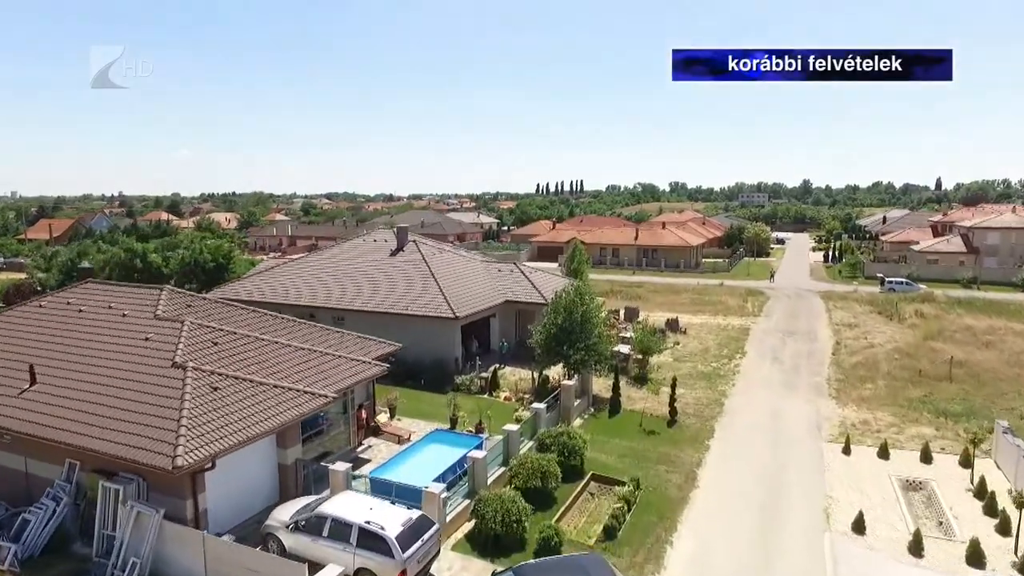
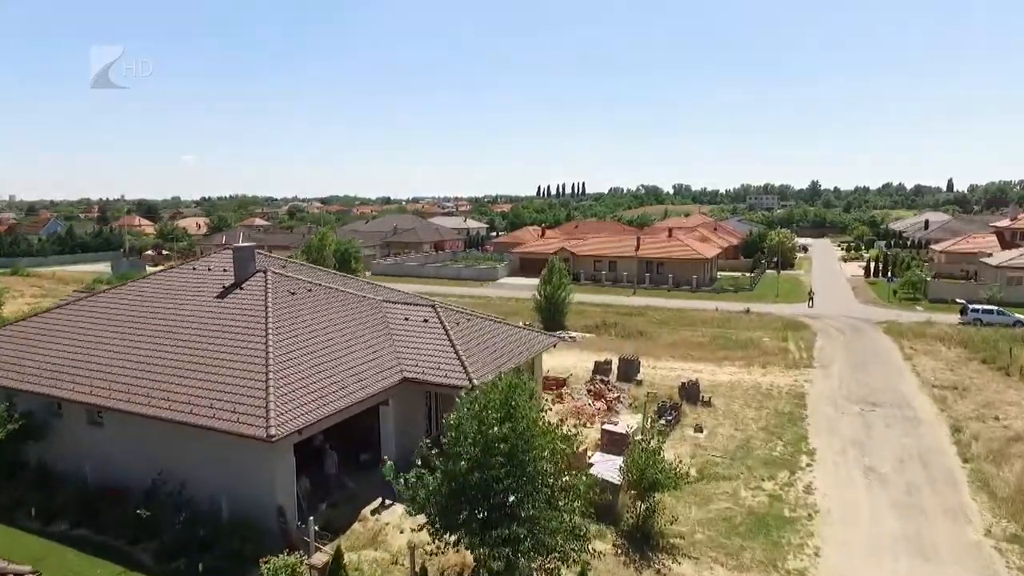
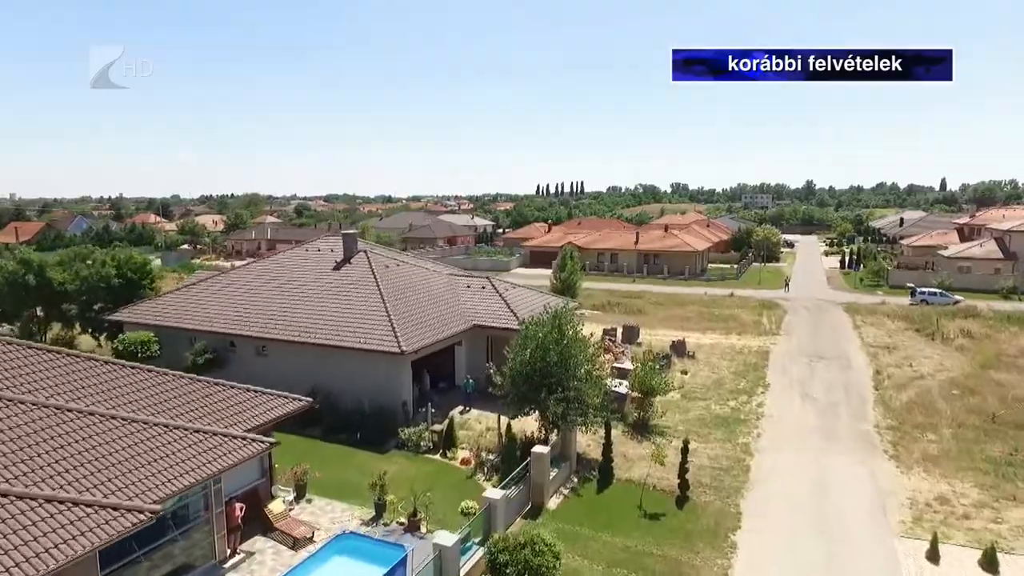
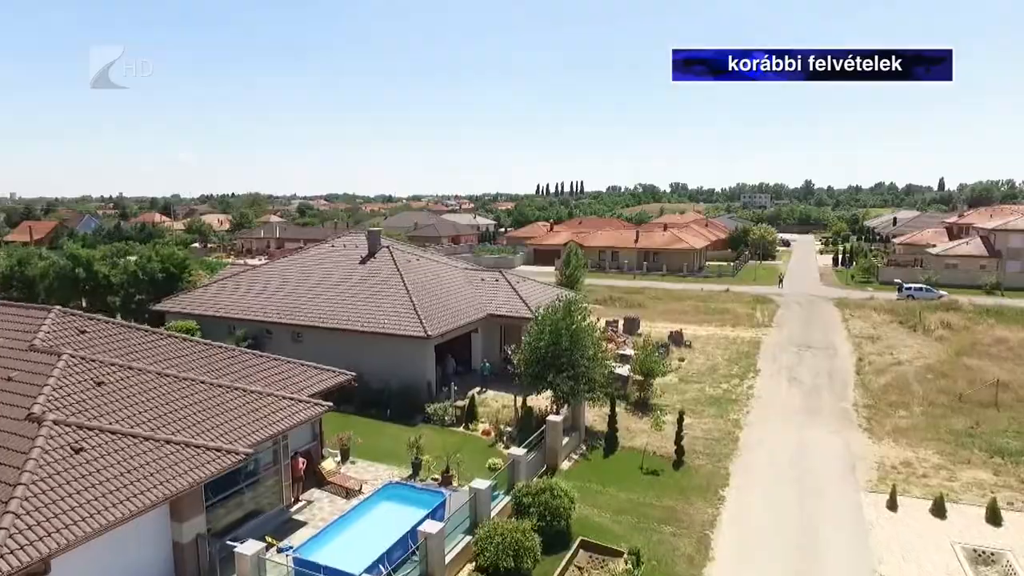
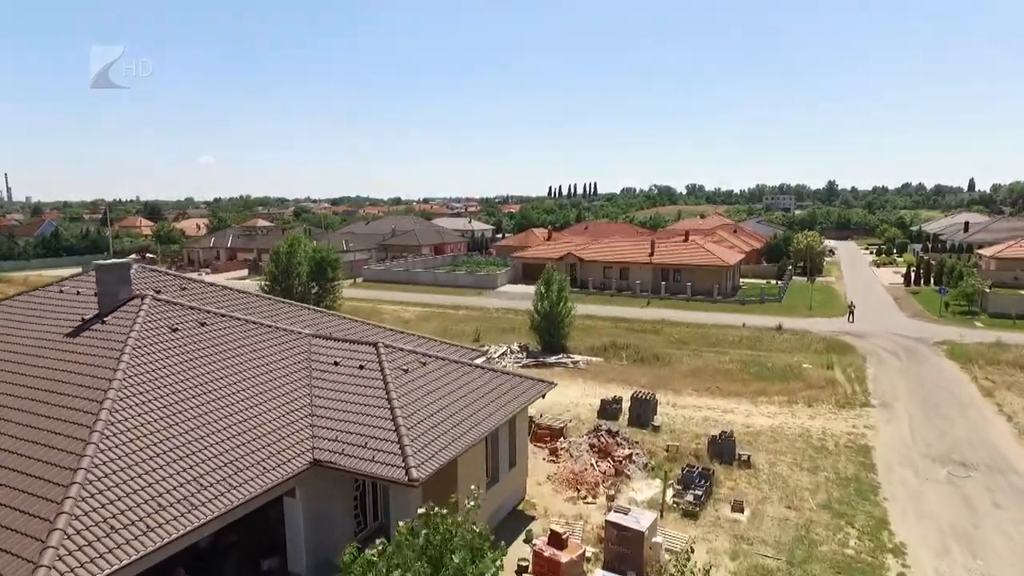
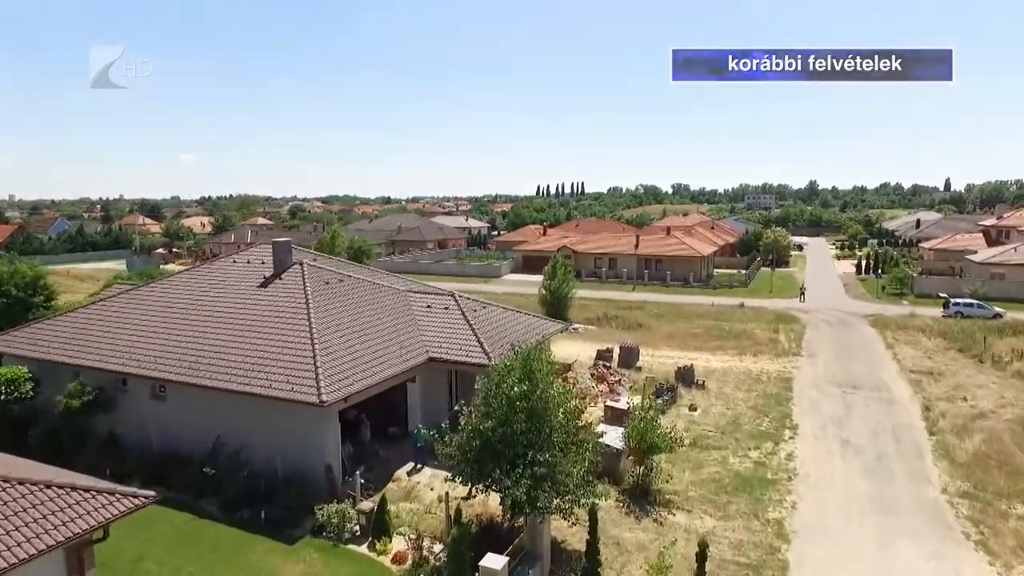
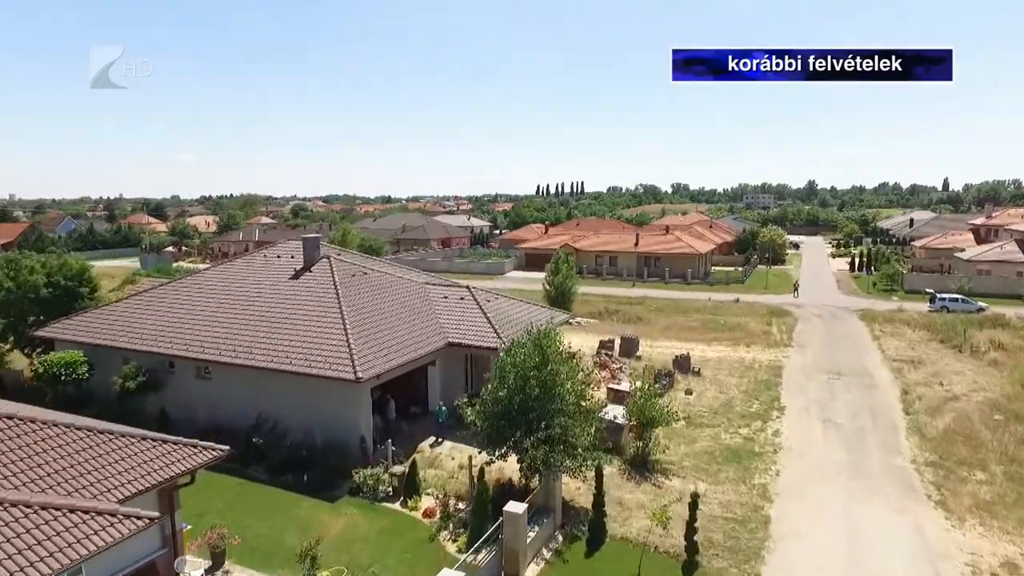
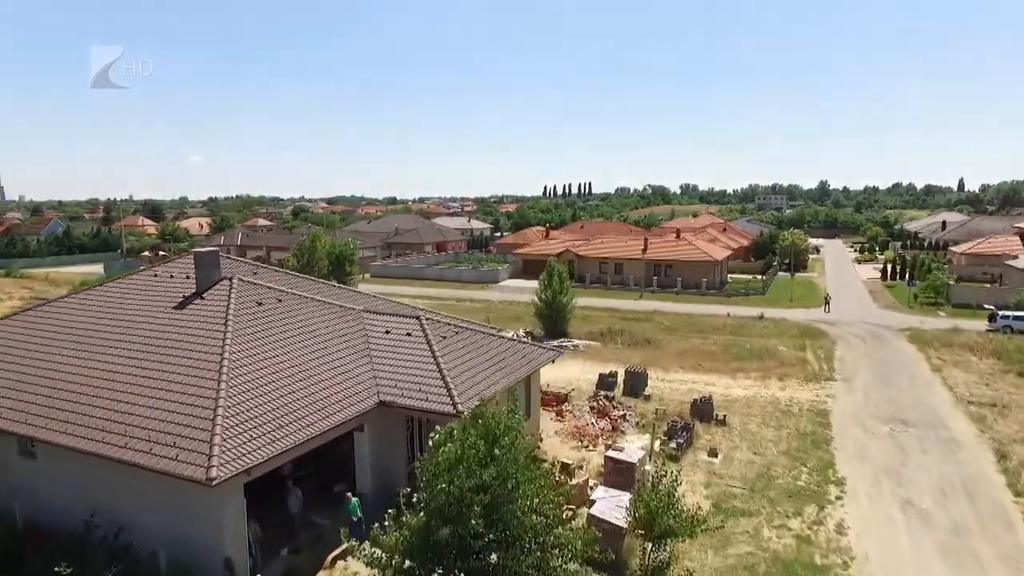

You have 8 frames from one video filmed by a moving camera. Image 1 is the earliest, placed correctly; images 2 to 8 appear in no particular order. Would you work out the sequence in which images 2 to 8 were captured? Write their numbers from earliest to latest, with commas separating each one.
4, 3, 7, 6, 2, 8, 5
